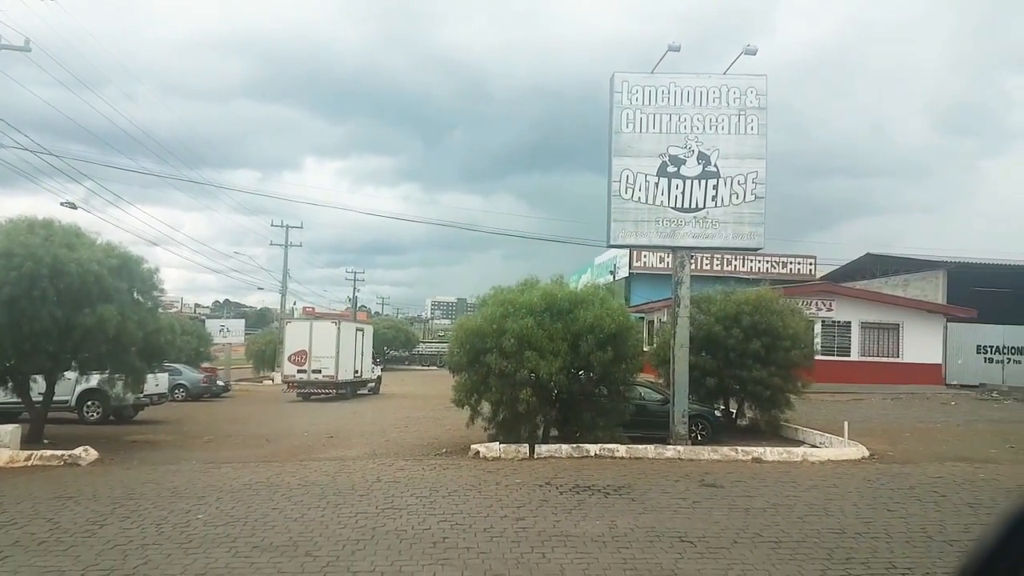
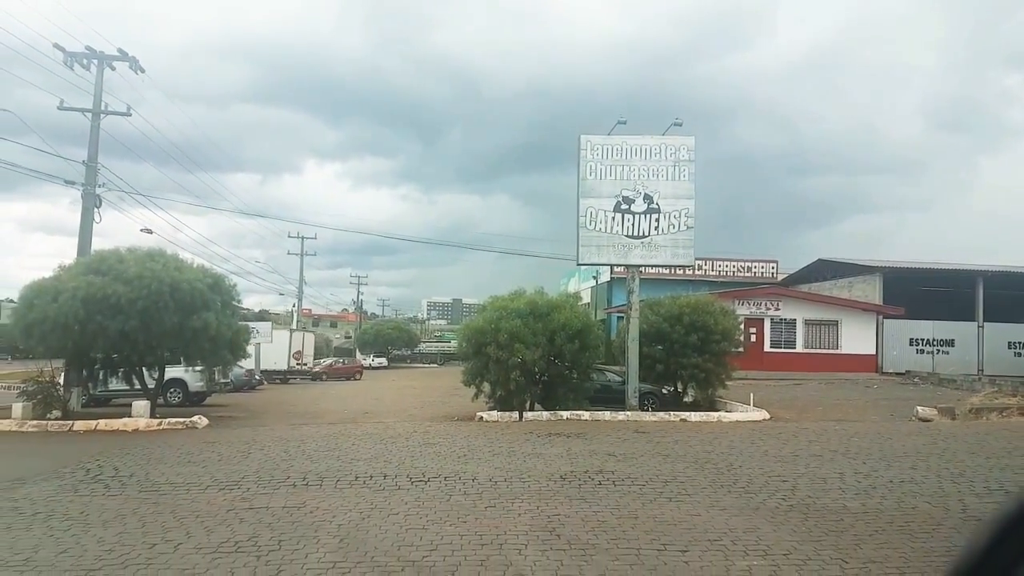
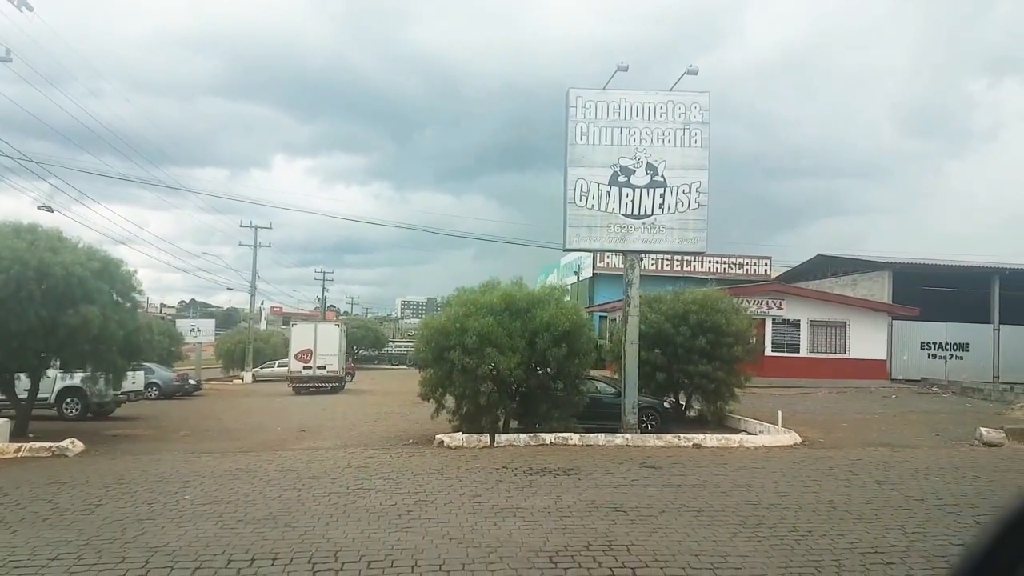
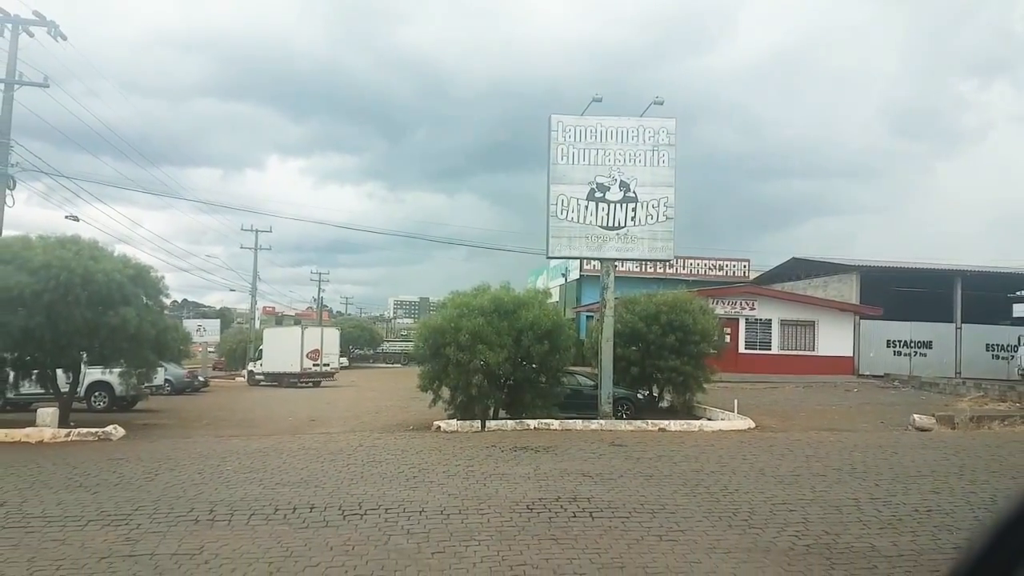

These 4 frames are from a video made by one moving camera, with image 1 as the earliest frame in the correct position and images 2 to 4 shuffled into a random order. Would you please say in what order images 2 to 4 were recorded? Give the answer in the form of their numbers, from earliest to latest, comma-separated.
3, 4, 2
